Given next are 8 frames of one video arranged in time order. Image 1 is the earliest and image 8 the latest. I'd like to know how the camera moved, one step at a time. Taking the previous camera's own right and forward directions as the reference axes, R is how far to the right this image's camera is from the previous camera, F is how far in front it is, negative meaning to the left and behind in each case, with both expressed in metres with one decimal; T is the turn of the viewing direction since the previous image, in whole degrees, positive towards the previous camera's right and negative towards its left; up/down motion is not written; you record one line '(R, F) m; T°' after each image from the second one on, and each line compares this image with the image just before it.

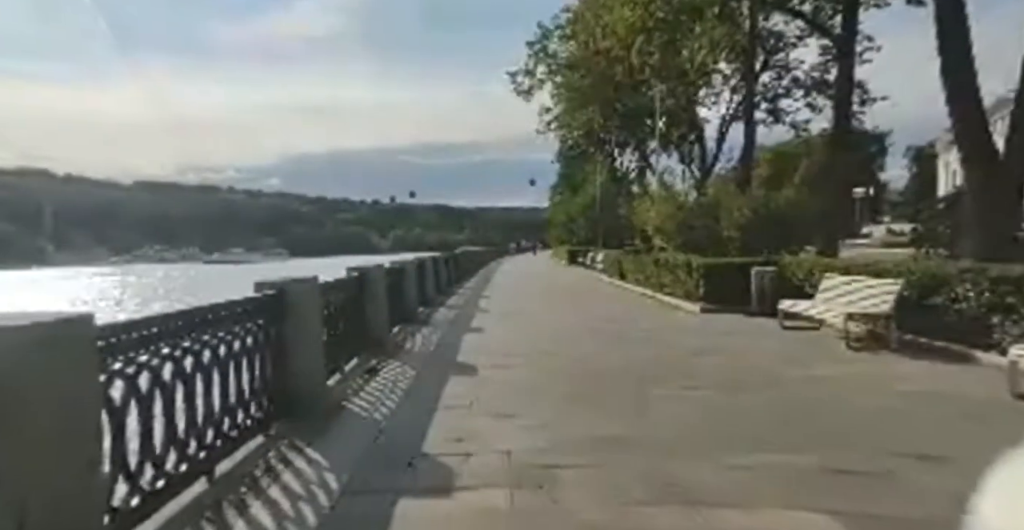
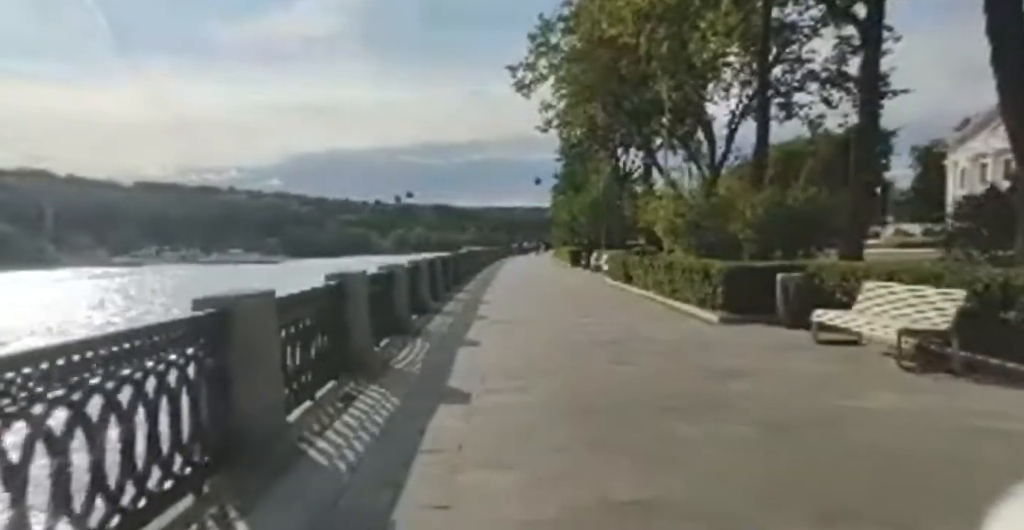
(0.0, +1.1) m; 0°
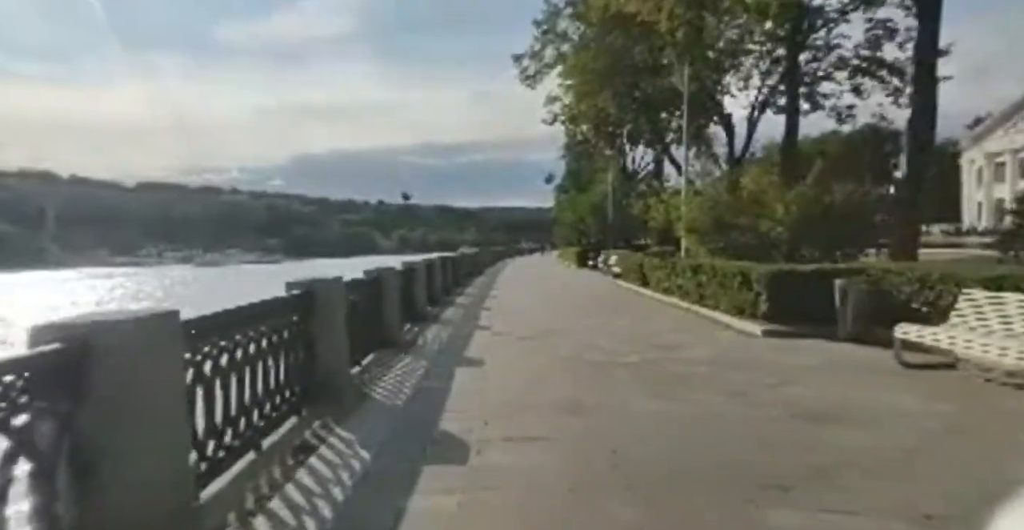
(-0.1, +1.6) m; 0°
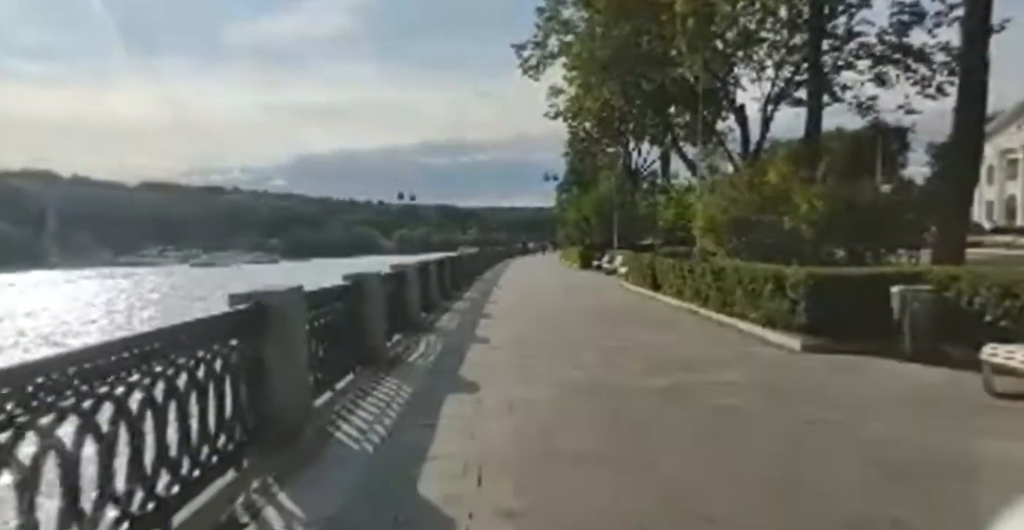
(0.0, +1.2) m; 0°
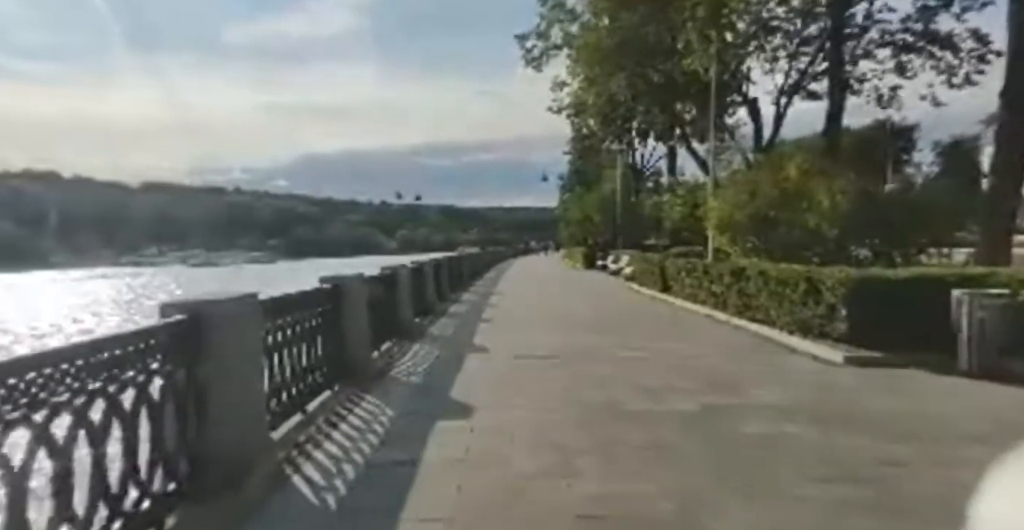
(0.0, +1.0) m; 0°
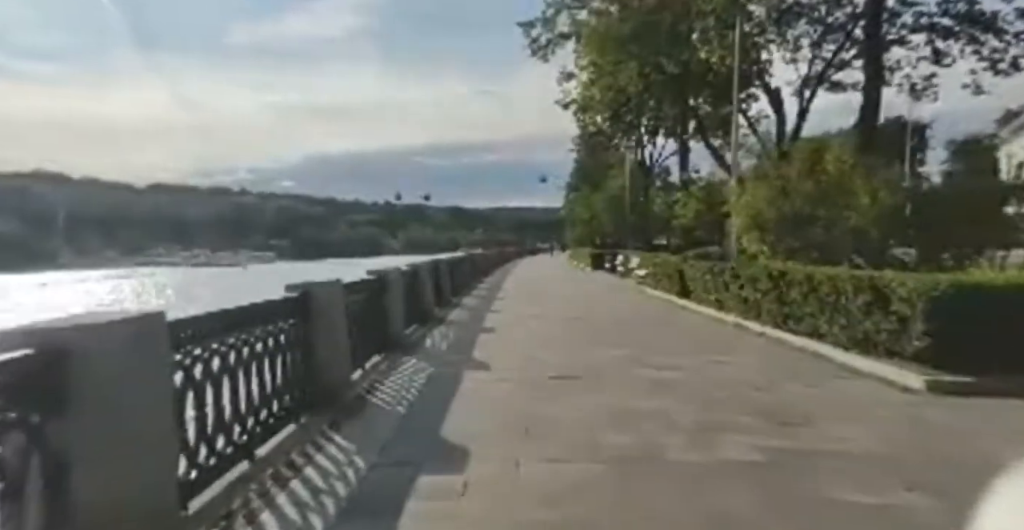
(0.0, +1.3) m; 0°
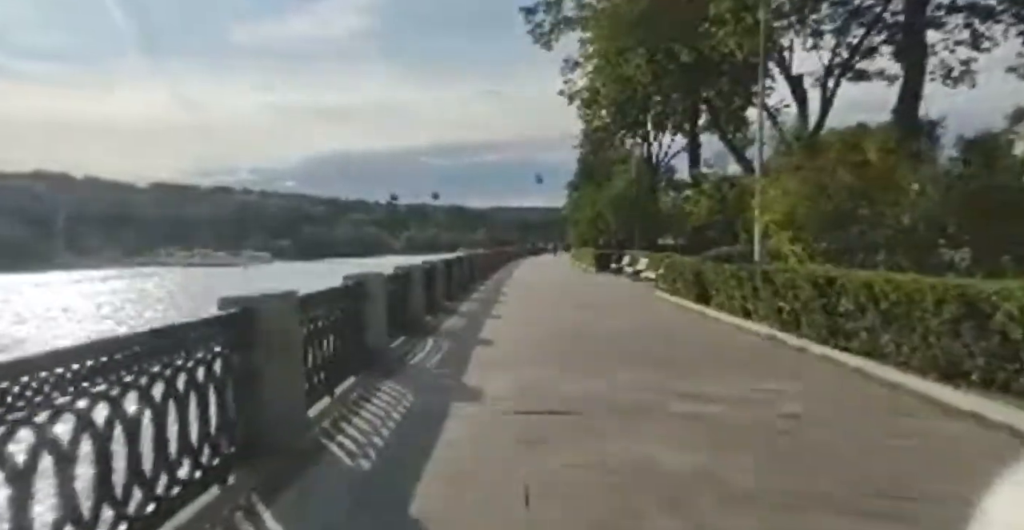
(0.0, +1.4) m; 0°
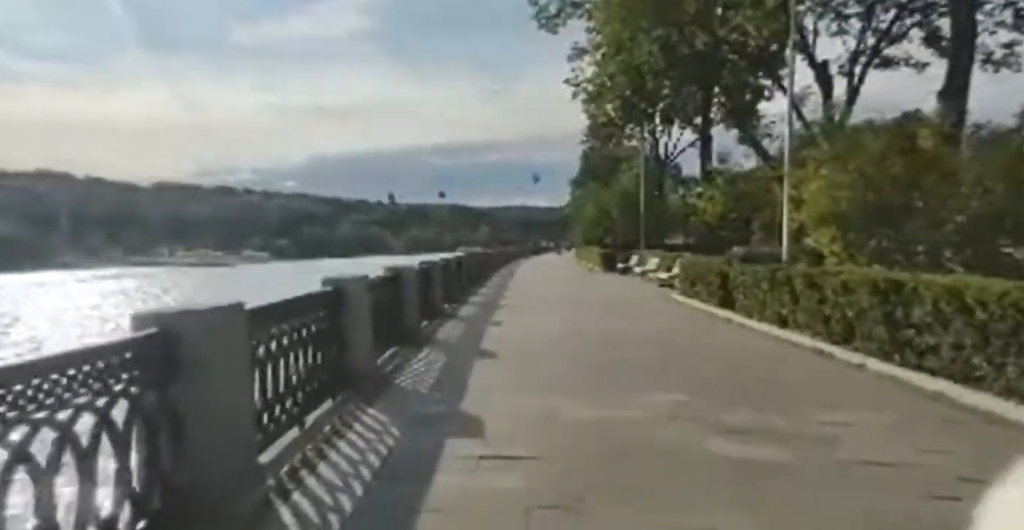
(-0.1, +1.2) m; 0°
